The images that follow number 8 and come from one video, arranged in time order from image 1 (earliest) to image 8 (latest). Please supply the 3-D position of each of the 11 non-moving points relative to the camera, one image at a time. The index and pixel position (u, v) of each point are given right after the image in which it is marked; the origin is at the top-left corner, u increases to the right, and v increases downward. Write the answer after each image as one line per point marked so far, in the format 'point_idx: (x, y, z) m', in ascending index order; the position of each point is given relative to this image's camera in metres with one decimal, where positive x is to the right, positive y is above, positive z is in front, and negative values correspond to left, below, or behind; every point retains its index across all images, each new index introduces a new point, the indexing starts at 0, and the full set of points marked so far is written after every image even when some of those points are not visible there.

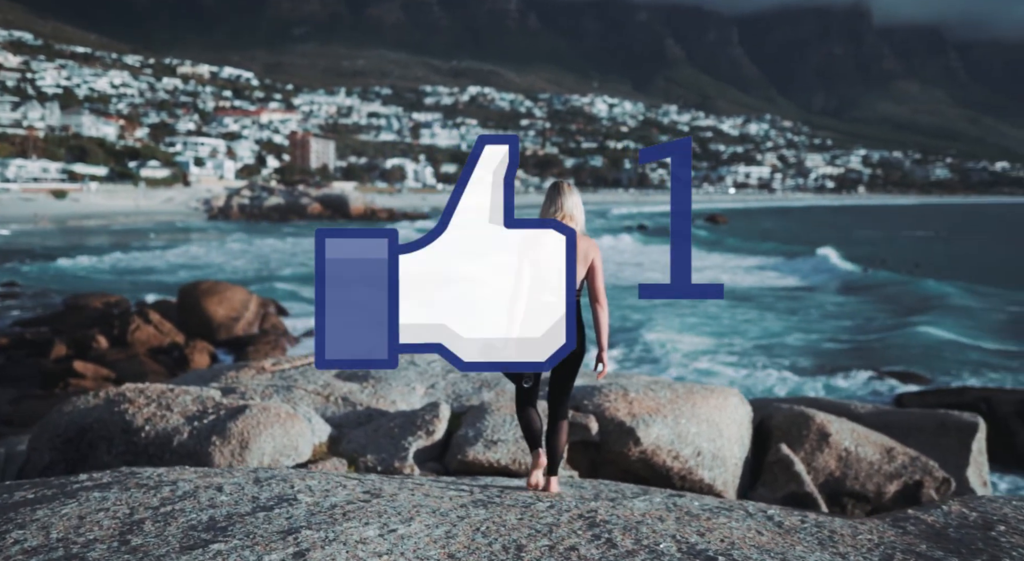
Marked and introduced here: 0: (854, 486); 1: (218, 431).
0: (+2.7, -1.6, +7.0) m
1: (-1.9, -1.0, +5.8) m
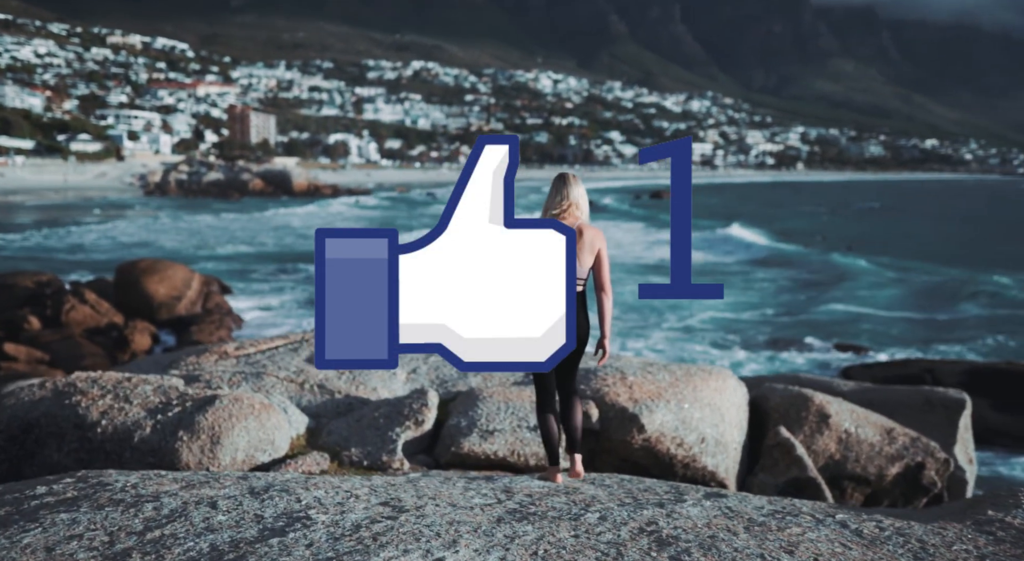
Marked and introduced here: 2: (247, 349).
0: (+2.6, -1.4, +6.7) m
1: (-1.9, -0.9, +5.3) m
2: (-2.2, -0.6, +7.5) m
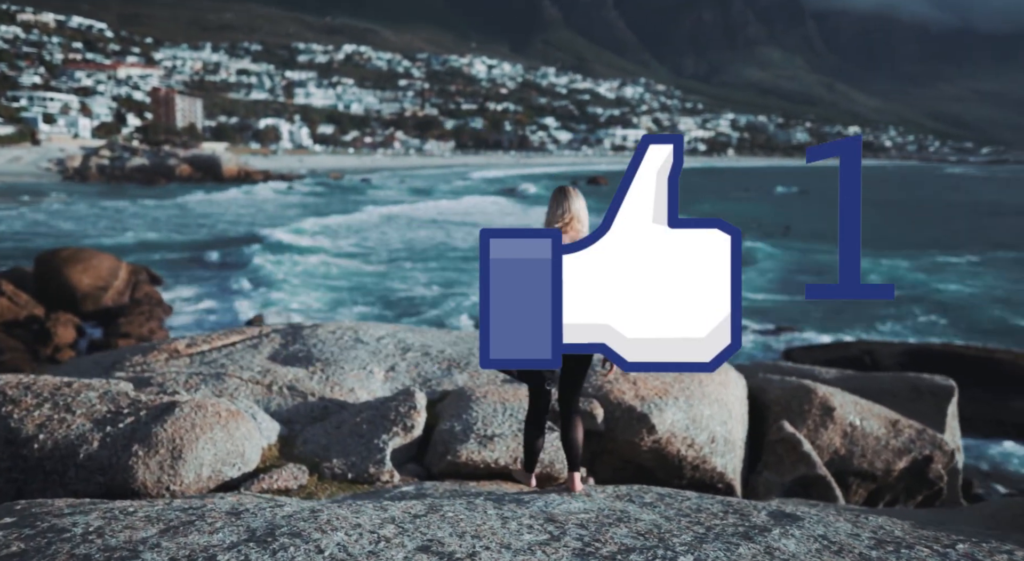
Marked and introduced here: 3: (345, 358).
0: (+2.5, -1.3, +6.4) m
1: (-1.9, -0.8, +4.6) m
2: (-2.4, -0.5, +6.8) m
3: (-1.2, -0.5, +6.3) m
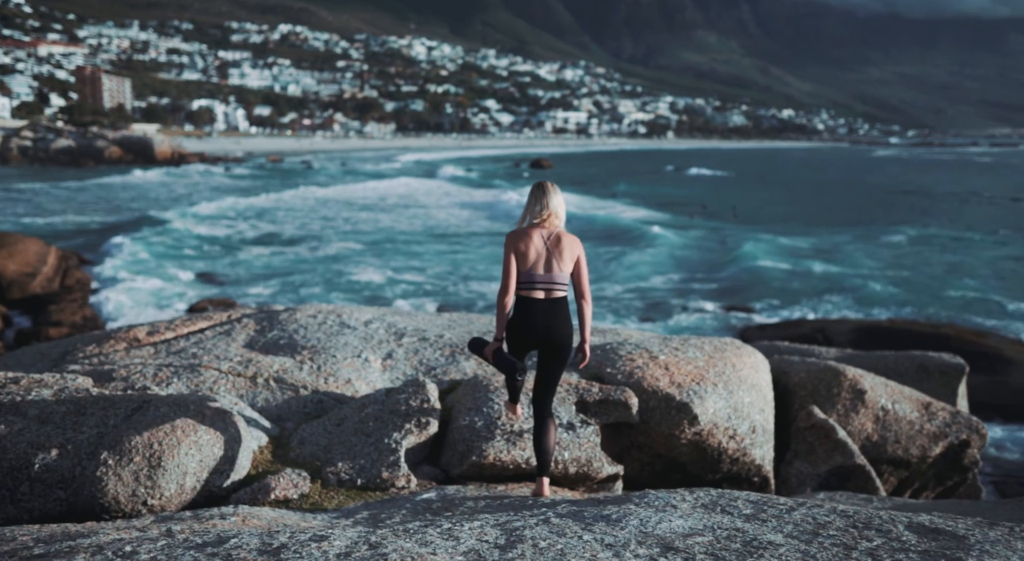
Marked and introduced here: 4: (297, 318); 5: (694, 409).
0: (+2.5, -1.1, +5.9) m
1: (-1.8, -0.7, +3.9) m
2: (-2.3, -0.4, +6.0) m
3: (-1.1, -0.4, +5.6) m
4: (-1.5, -0.3, +6.2) m
5: (+1.0, -0.7, +4.7) m
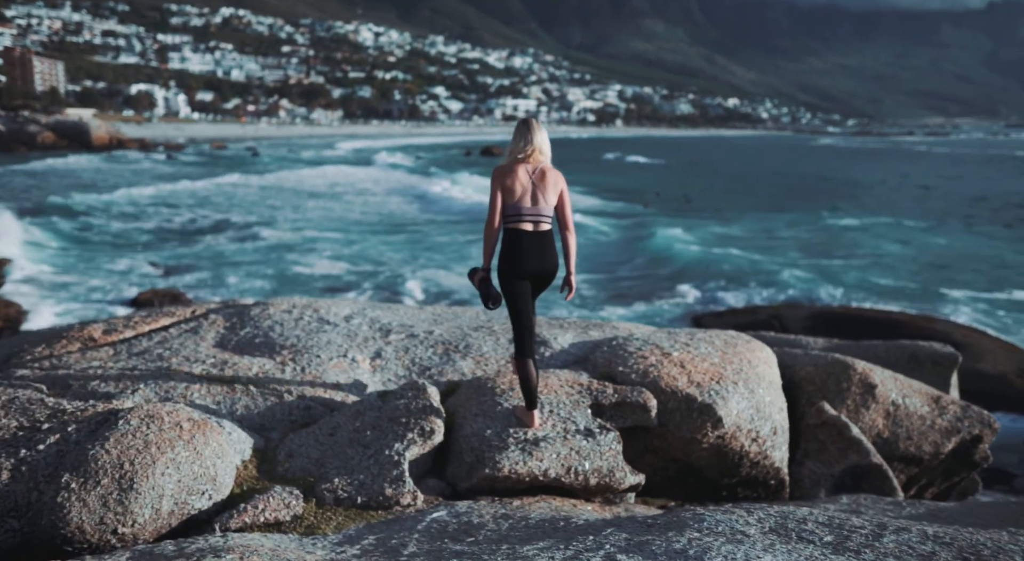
0: (+2.5, -1.1, +5.7) m
1: (-1.7, -0.7, +3.4) m
2: (-2.4, -0.3, +5.5) m
3: (-1.1, -0.4, +5.1) m
4: (-1.6, -0.2, +5.7) m
5: (+1.0, -0.6, +4.4) m
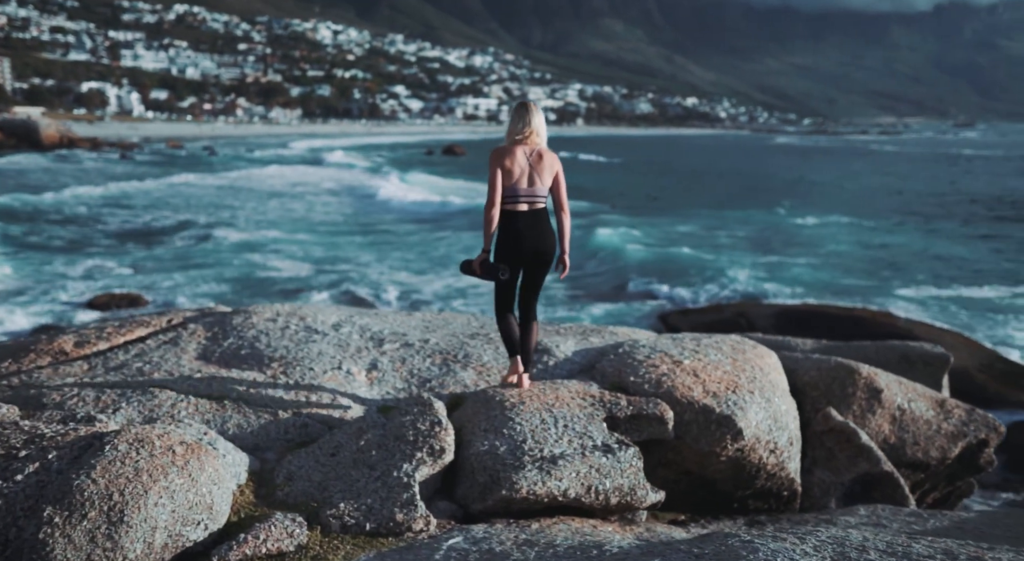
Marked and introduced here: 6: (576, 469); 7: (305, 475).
0: (+2.5, -1.1, +5.5) m
1: (-1.6, -0.7, +3.1) m
2: (-2.4, -0.4, +5.1) m
3: (-1.1, -0.4, +4.8) m
4: (-1.6, -0.3, +5.4) m
5: (+1.0, -0.7, +4.2) m
6: (+0.3, -0.8, +3.6) m
7: (-0.8, -0.8, +3.6) m
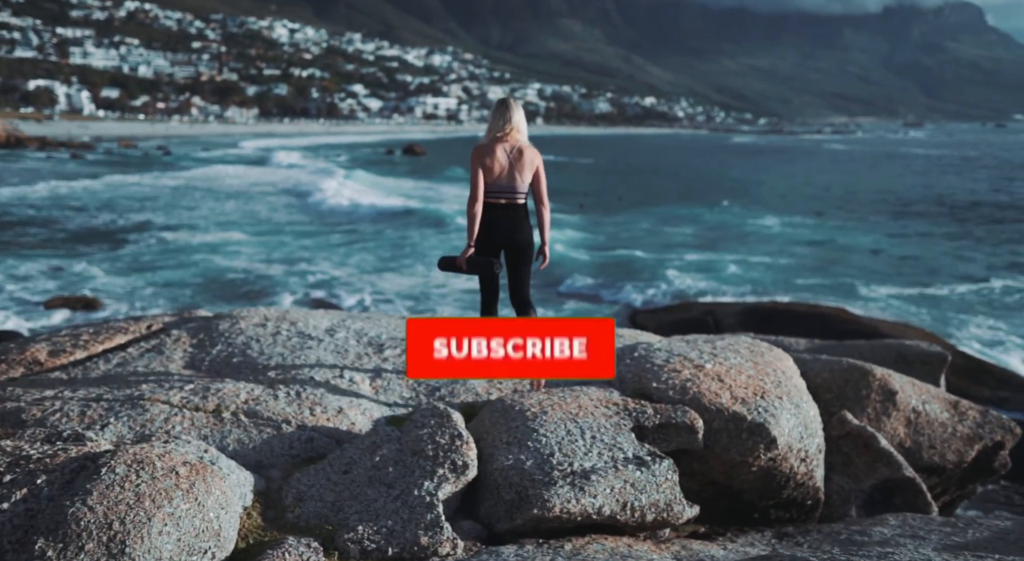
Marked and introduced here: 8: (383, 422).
0: (+2.5, -1.1, +5.4) m
1: (-1.4, -0.8, +2.7) m
2: (-2.3, -0.4, +4.8) m
3: (-1.0, -0.4, +4.5) m
4: (-1.5, -0.3, +5.1) m
5: (+1.1, -0.7, +4.0) m
6: (+0.4, -0.8, +3.4) m
7: (-0.7, -0.8, +3.4) m
8: (-0.6, -0.6, +3.8) m
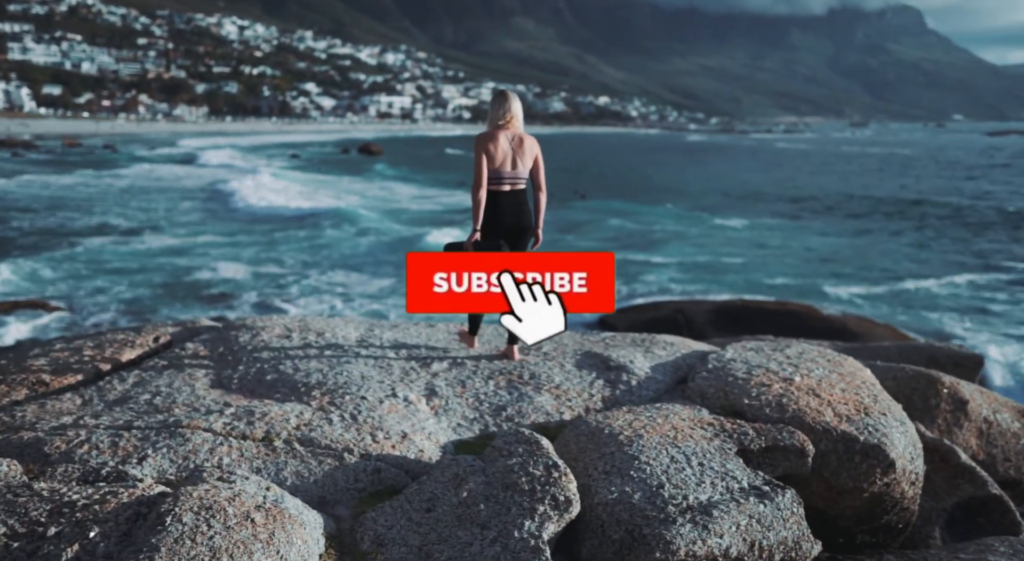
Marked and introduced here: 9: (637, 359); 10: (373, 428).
0: (+2.8, -1.1, +5.1) m
1: (-1.0, -0.8, +2.2) m
2: (-2.0, -0.4, +4.2) m
3: (-0.7, -0.4, +4.0) m
4: (-1.3, -0.3, +4.6) m
5: (+1.5, -0.7, +3.6) m
6: (+0.7, -0.8, +3.0) m
7: (-0.4, -0.8, +2.9) m
8: (-0.2, -0.6, +3.4) m
9: (+0.6, -0.4, +4.5) m
10: (-0.6, -0.6, +3.5) m
